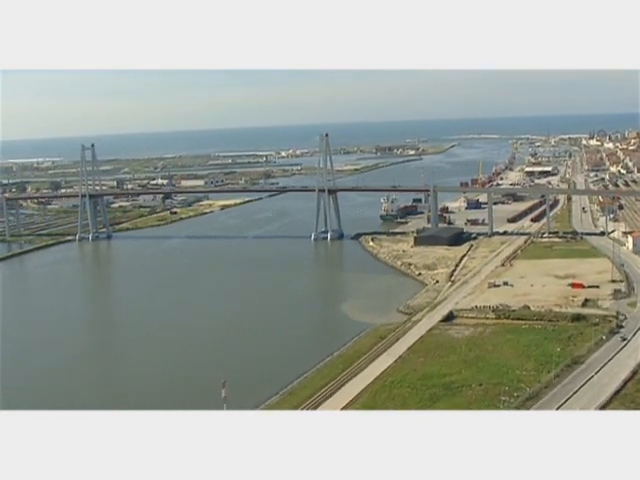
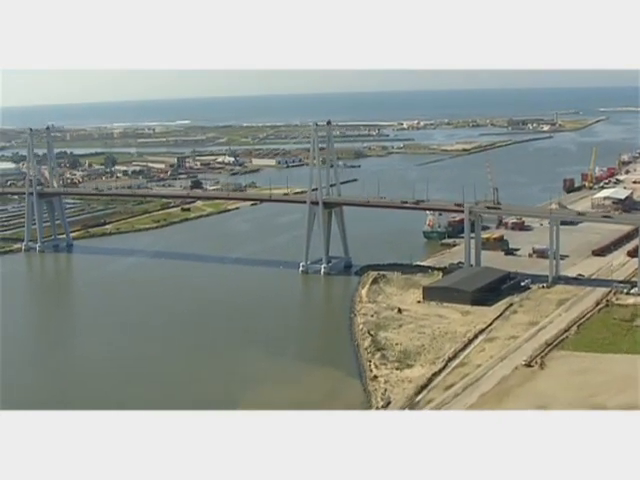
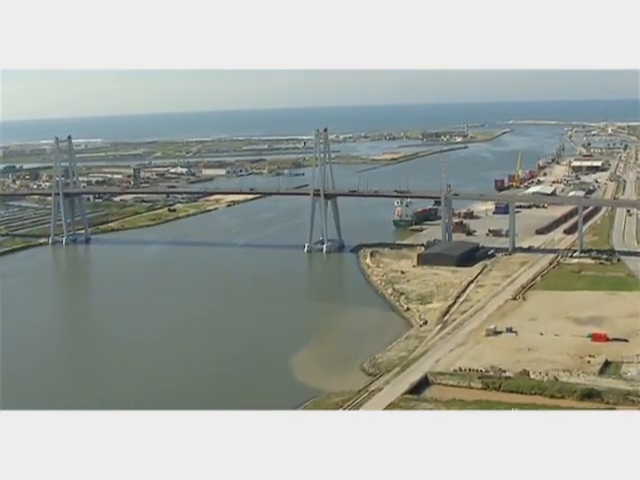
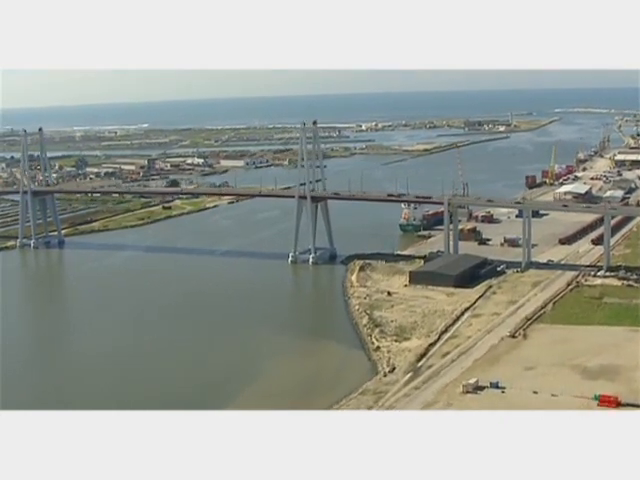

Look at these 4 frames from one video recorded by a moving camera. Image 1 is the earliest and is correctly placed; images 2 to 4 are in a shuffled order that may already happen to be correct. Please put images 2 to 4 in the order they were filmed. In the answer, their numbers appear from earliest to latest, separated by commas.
3, 4, 2
